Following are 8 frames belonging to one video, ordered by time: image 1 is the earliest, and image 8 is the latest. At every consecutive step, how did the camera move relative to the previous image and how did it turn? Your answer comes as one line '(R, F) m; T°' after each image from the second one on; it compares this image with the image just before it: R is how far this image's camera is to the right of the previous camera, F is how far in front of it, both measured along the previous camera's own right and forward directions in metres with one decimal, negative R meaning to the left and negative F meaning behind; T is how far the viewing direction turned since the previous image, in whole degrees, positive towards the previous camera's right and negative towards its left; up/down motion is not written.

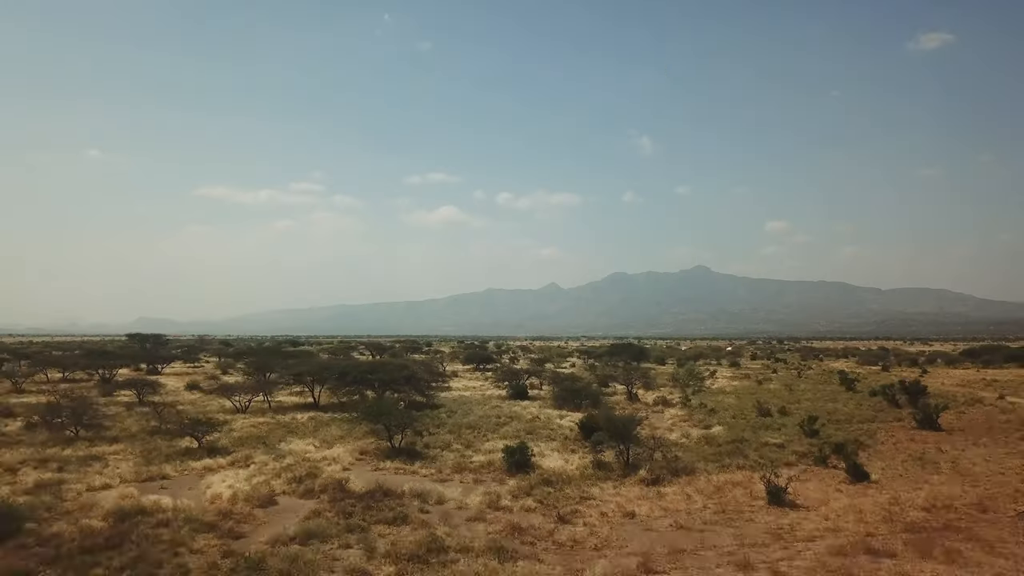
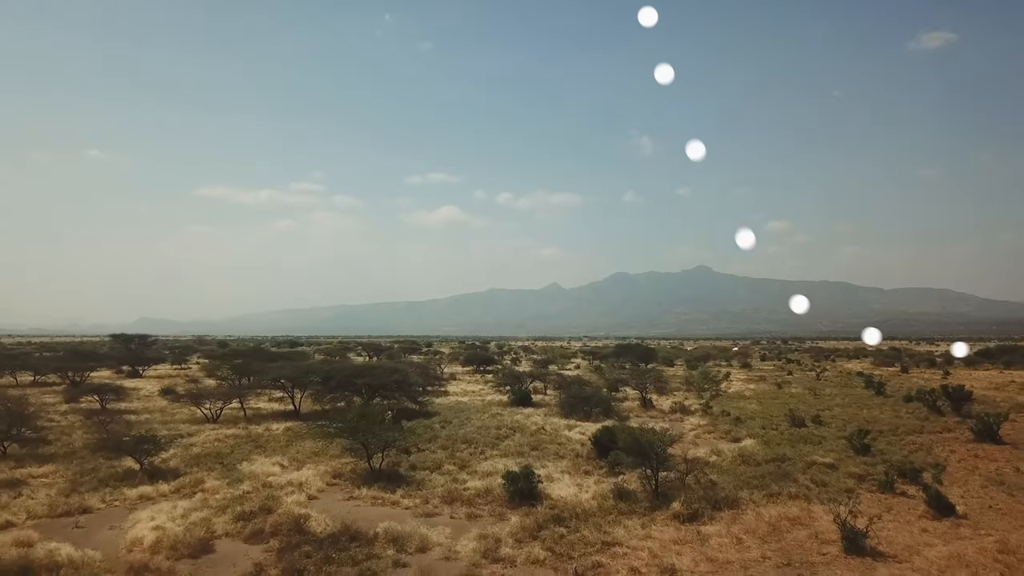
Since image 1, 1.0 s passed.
(0.0, +4.2) m; 0°
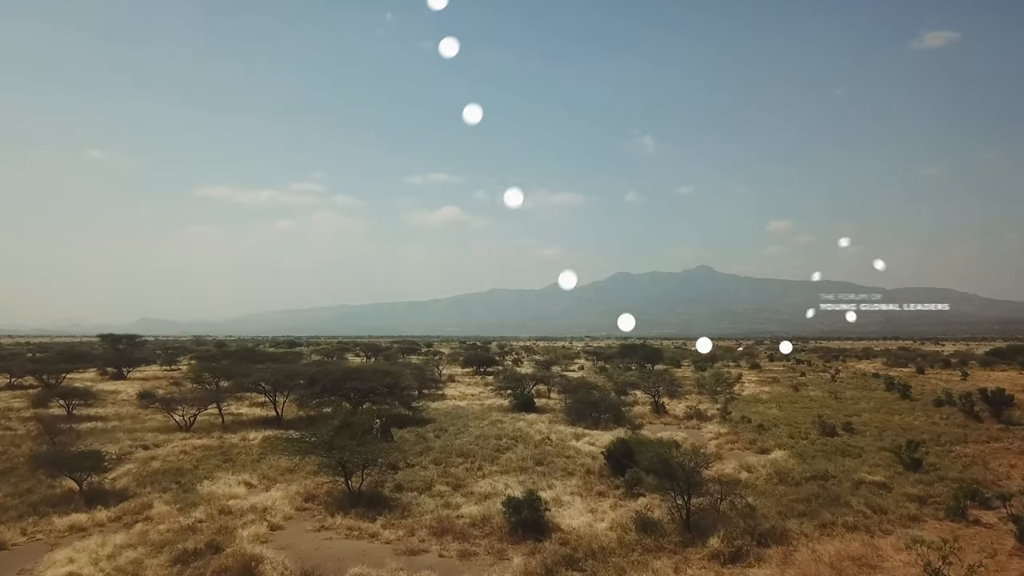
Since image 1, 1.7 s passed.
(0.0, +3.2) m; 0°
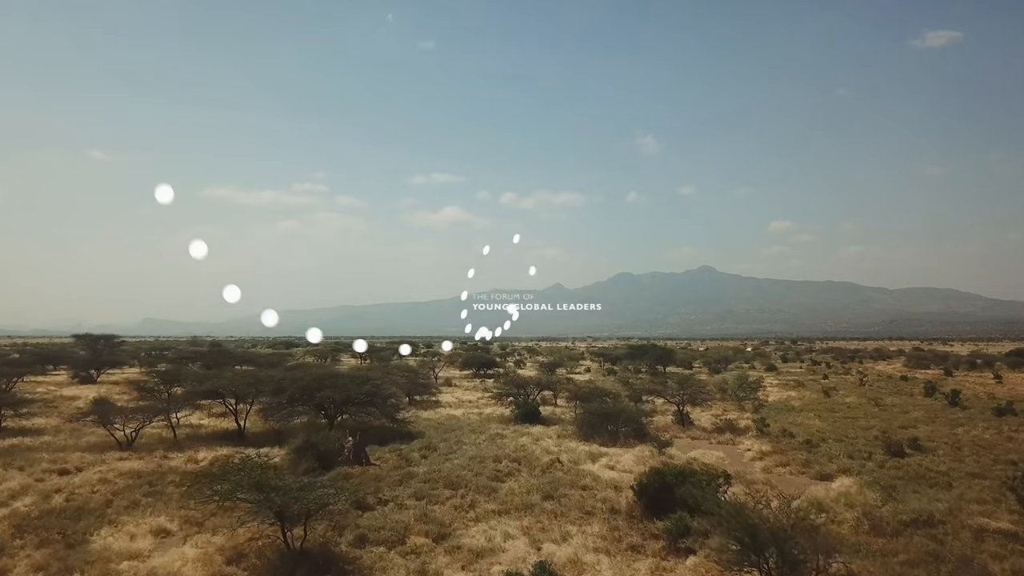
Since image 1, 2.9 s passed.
(0.0, +5.2) m; 0°
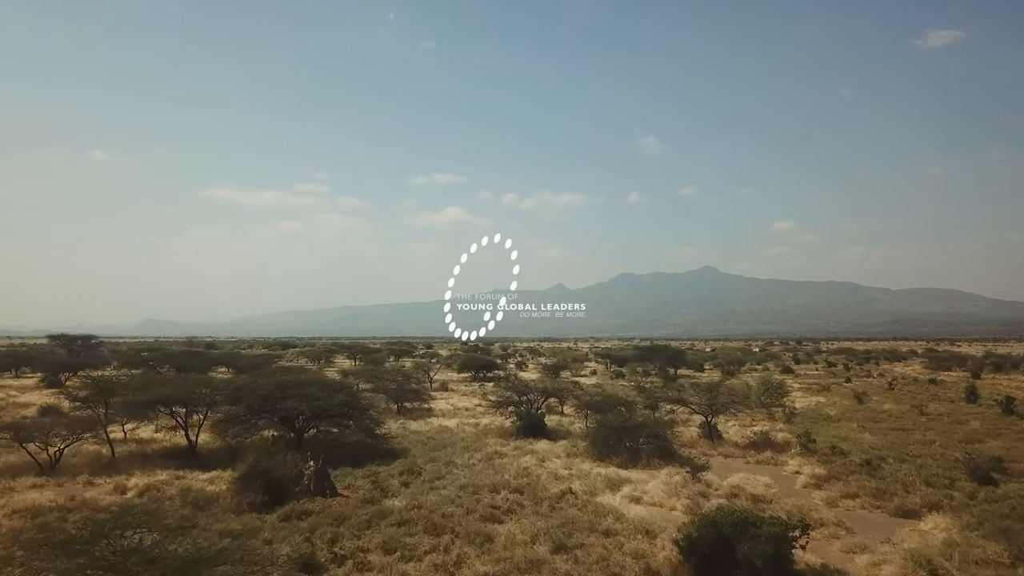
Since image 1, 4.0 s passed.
(0.0, +4.7) m; 0°
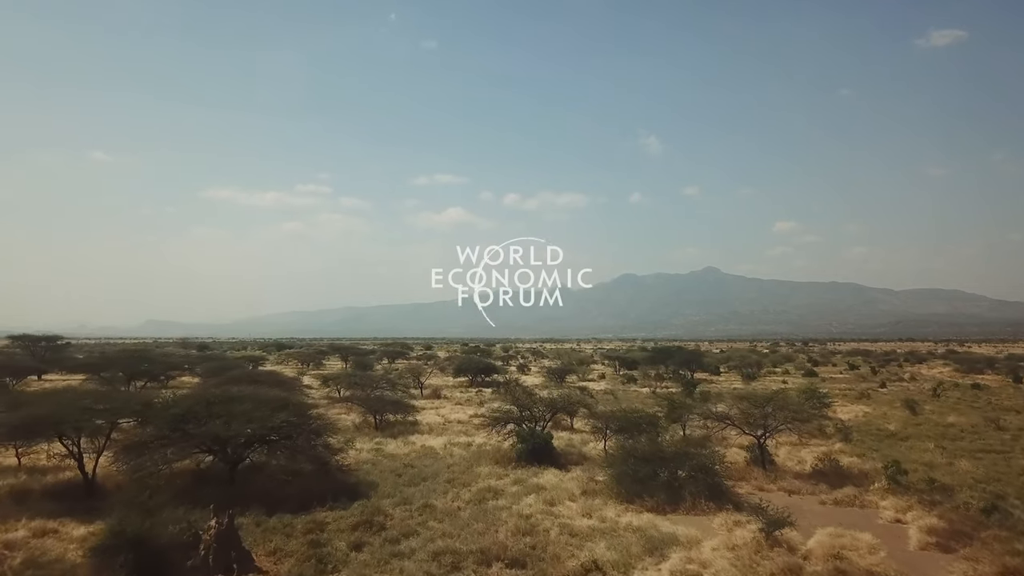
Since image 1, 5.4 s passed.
(+0.1, +6.2) m; 0°
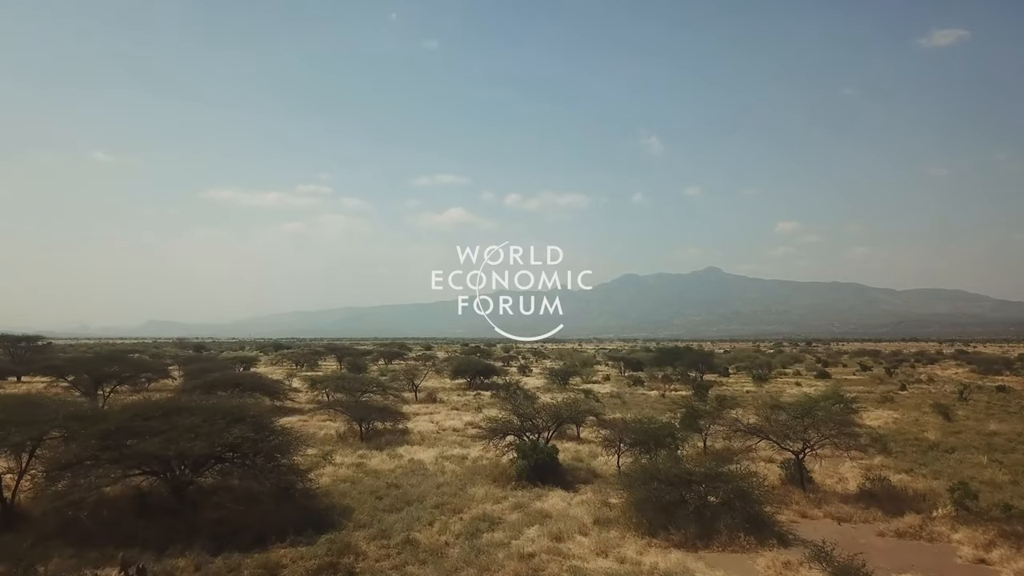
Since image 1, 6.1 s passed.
(+0.1, +3.1) m; 0°
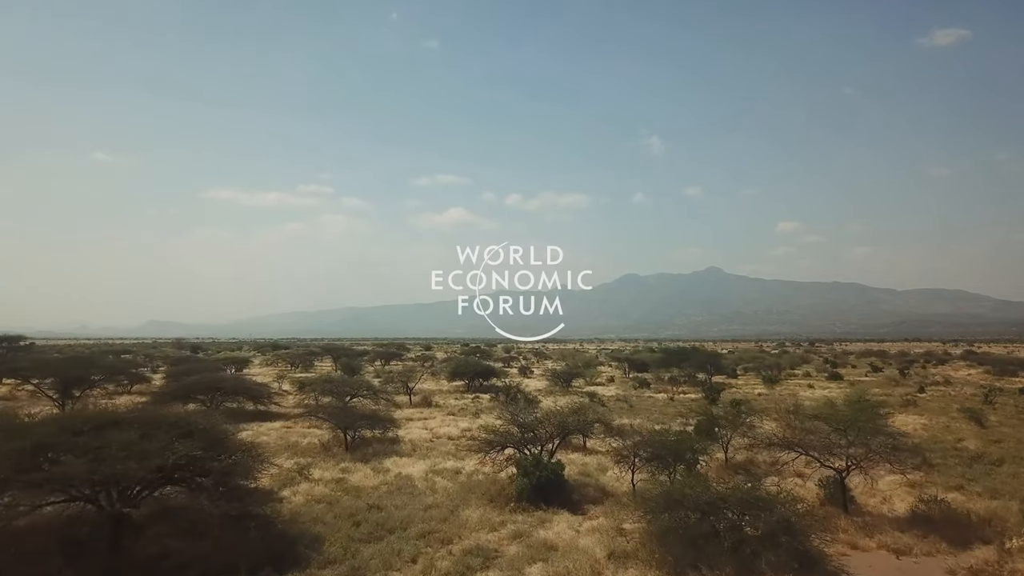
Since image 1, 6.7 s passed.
(+0.1, +2.6) m; 0°
